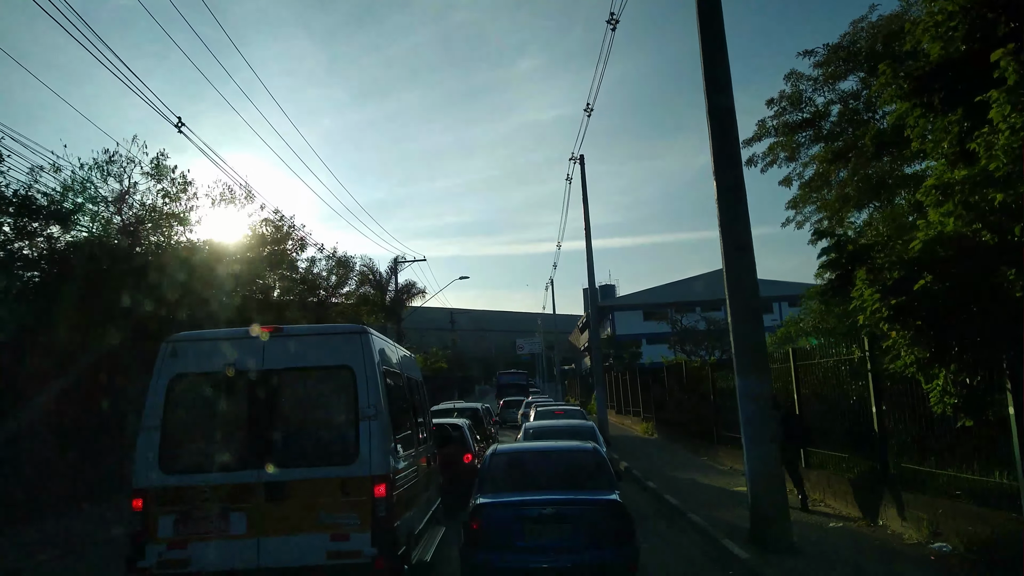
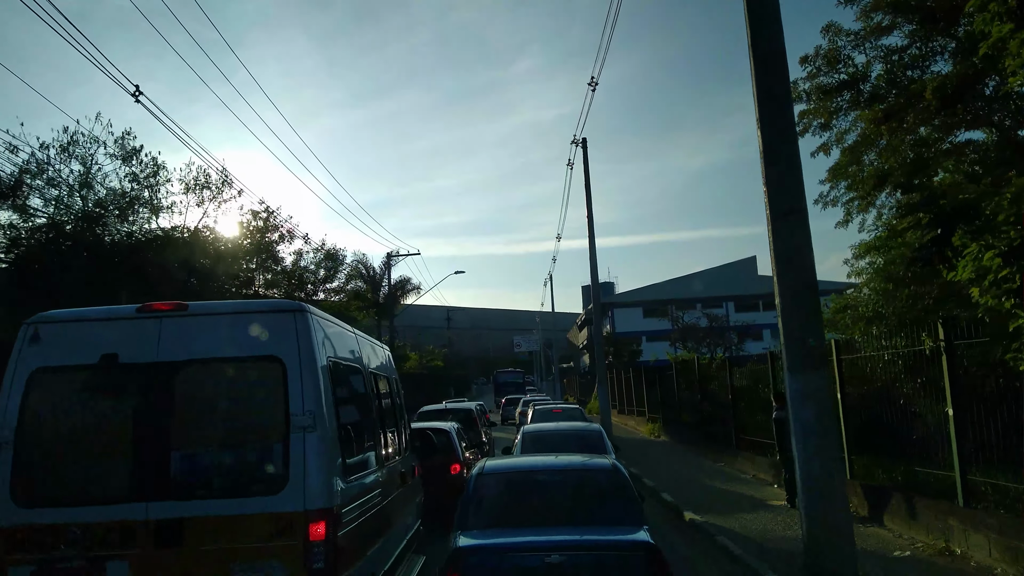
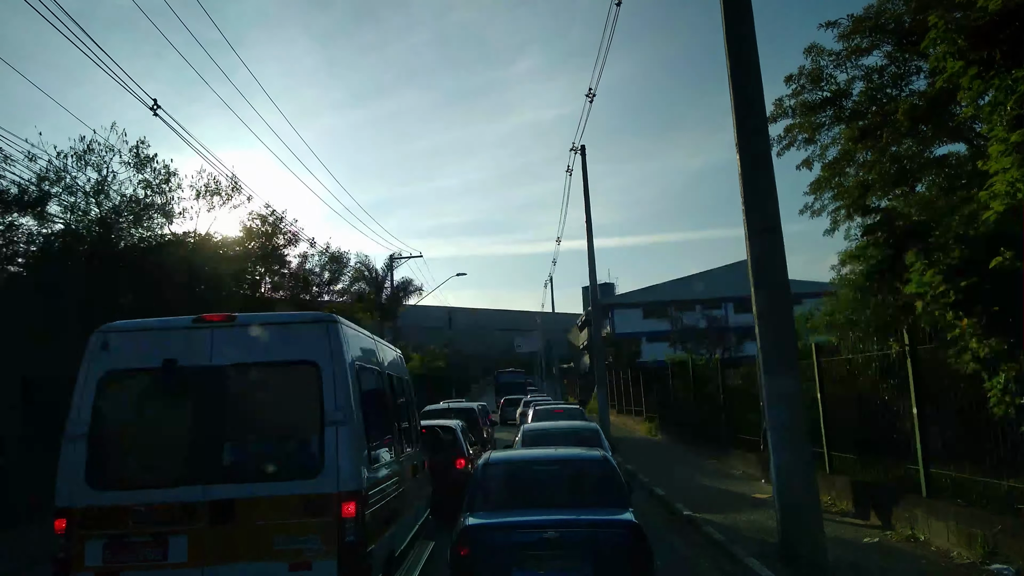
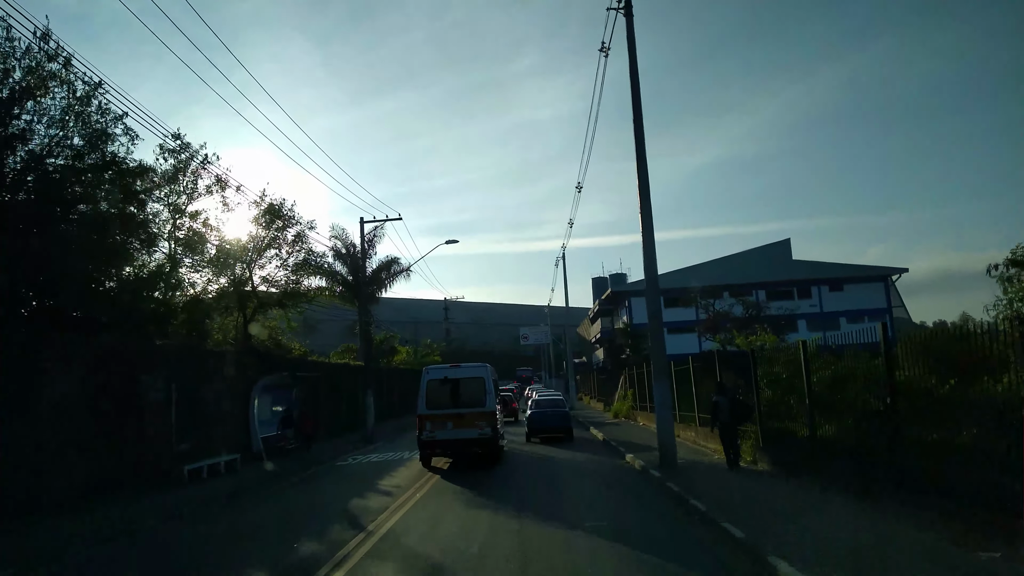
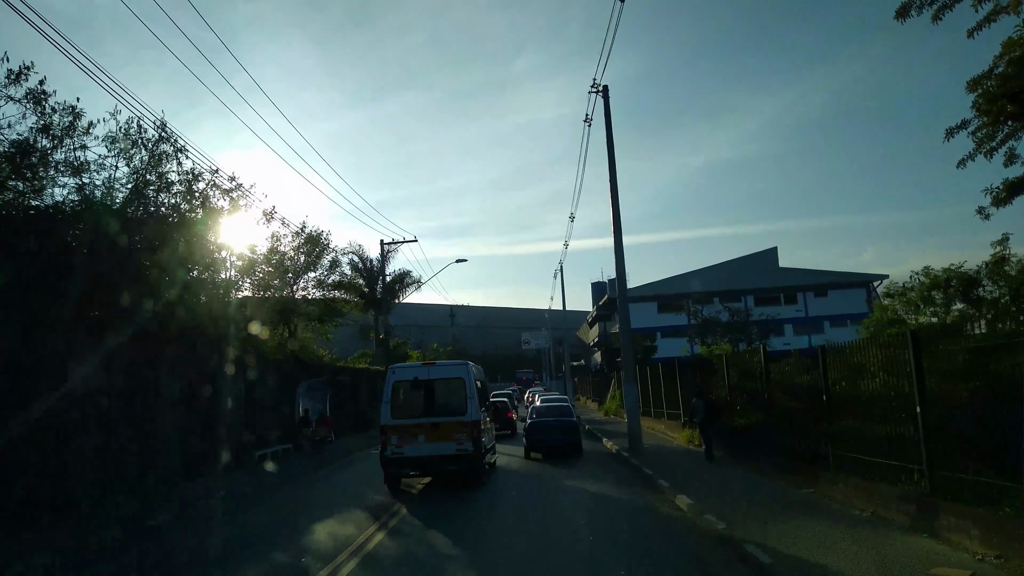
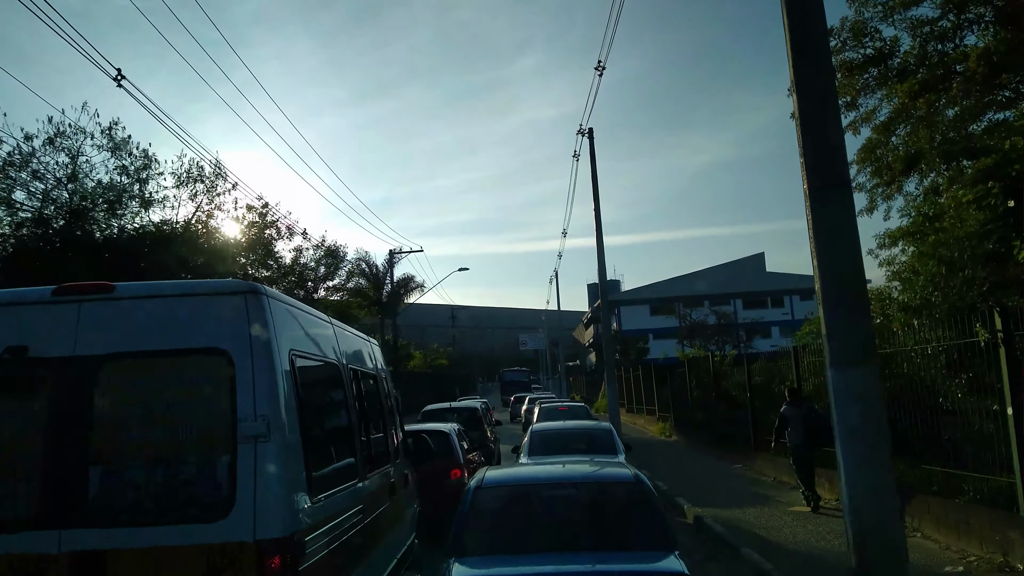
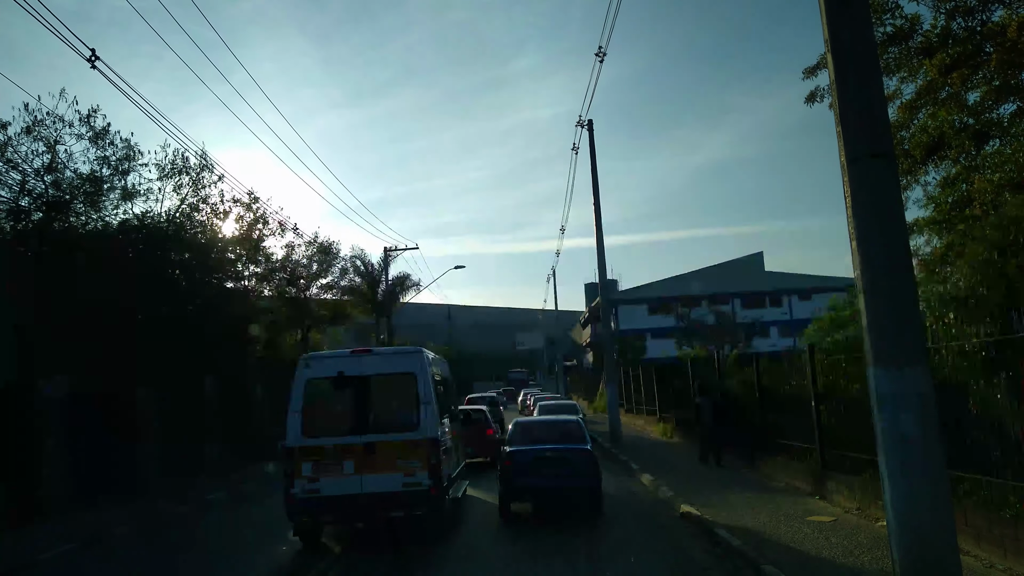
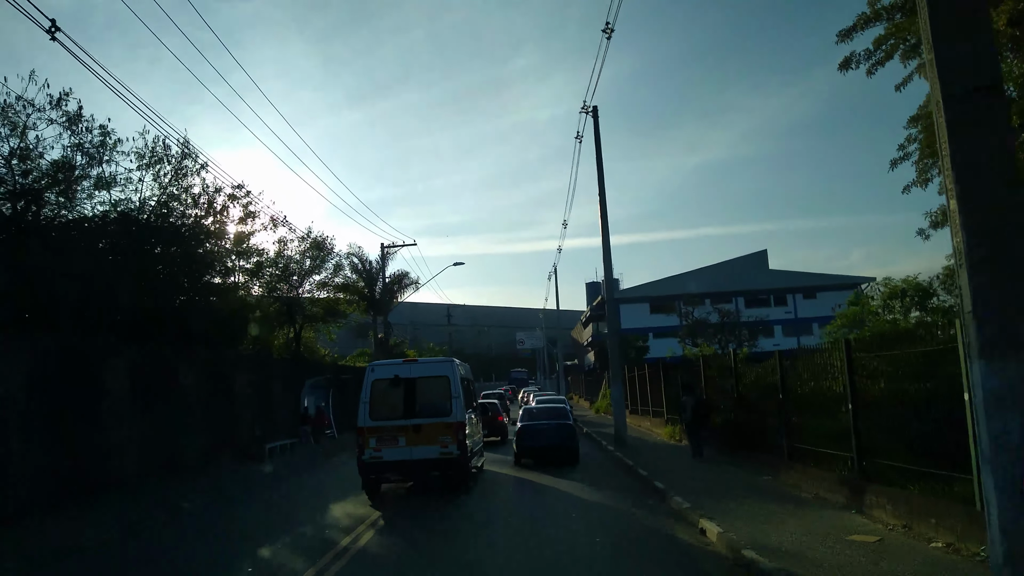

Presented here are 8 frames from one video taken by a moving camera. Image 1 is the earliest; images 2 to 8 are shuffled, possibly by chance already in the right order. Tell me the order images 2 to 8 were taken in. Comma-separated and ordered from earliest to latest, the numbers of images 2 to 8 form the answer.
3, 2, 6, 7, 8, 5, 4
